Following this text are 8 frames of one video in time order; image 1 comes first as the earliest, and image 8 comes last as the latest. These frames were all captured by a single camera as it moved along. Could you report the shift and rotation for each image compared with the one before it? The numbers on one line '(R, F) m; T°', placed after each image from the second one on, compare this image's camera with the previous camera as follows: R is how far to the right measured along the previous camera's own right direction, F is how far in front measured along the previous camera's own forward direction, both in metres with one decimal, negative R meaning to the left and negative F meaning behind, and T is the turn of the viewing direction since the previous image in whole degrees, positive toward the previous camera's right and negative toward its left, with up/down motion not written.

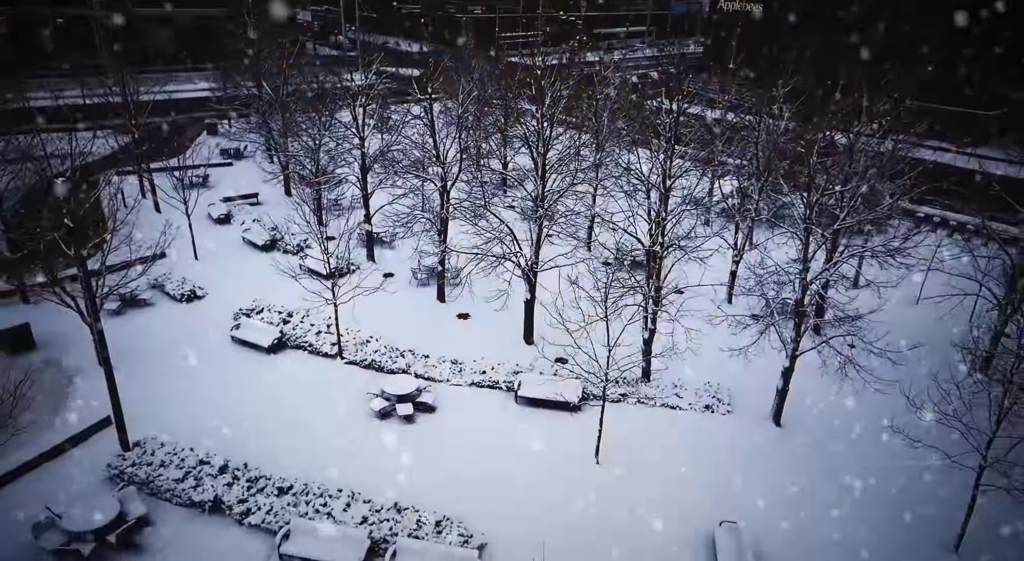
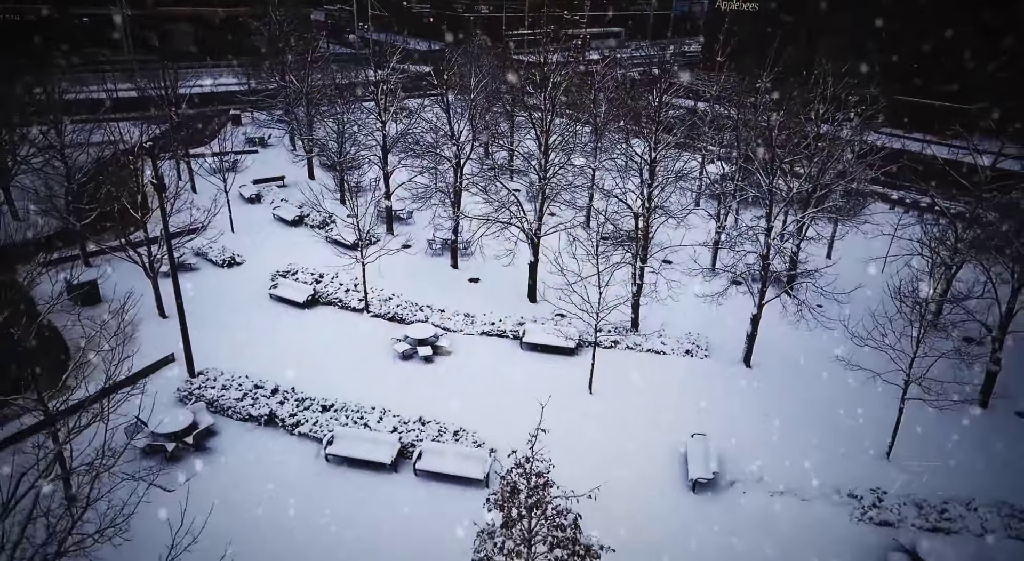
(0.0, -3.0) m; 0°
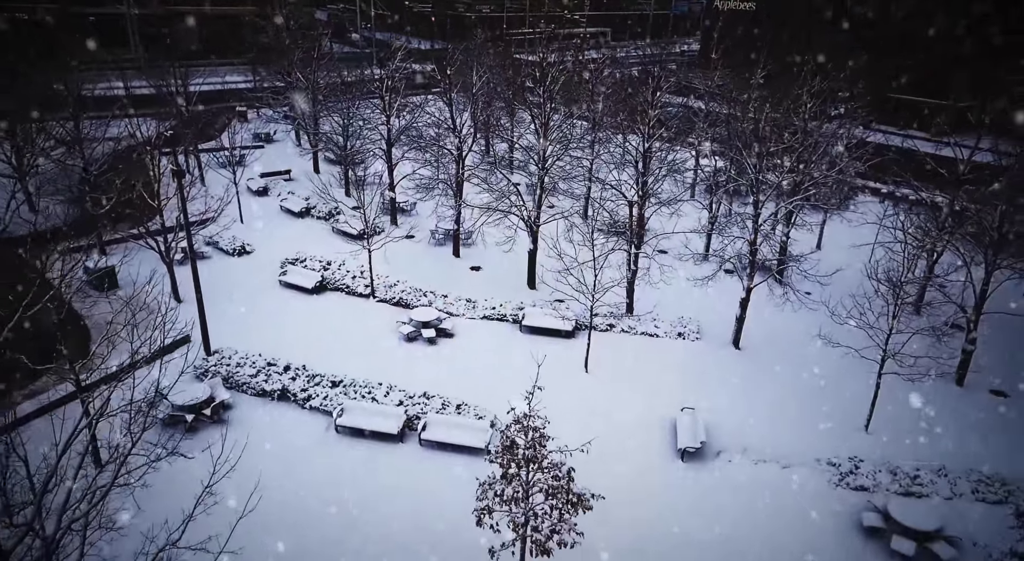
(0.0, -1.0) m; 0°
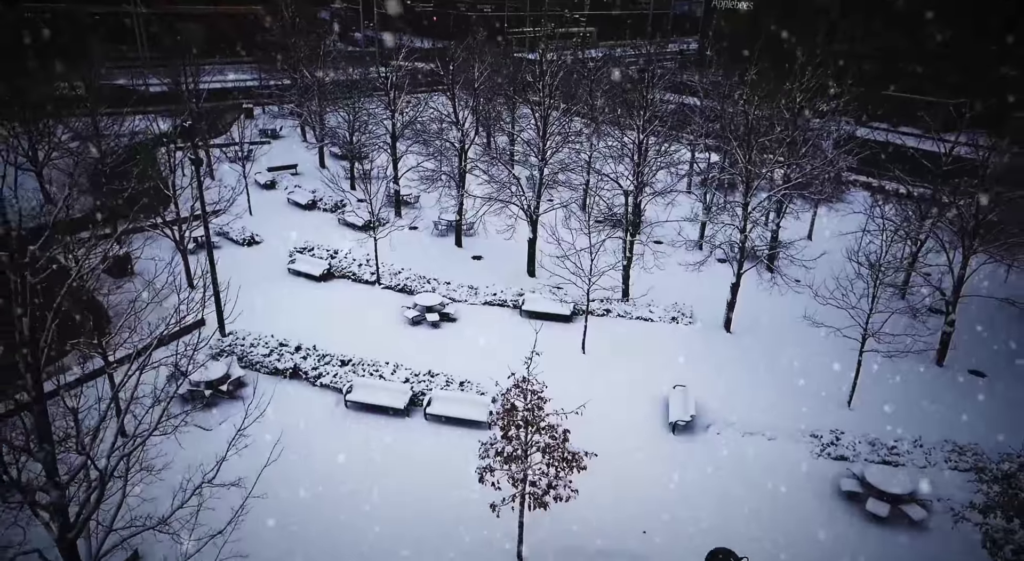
(0.0, -1.0) m; 0°
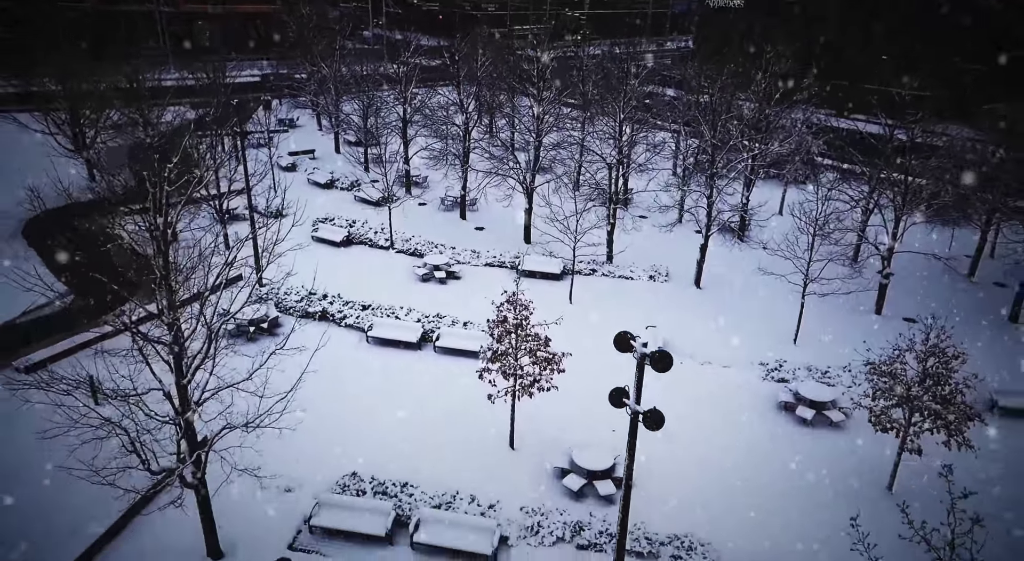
(+0.3, -3.5) m; 0°
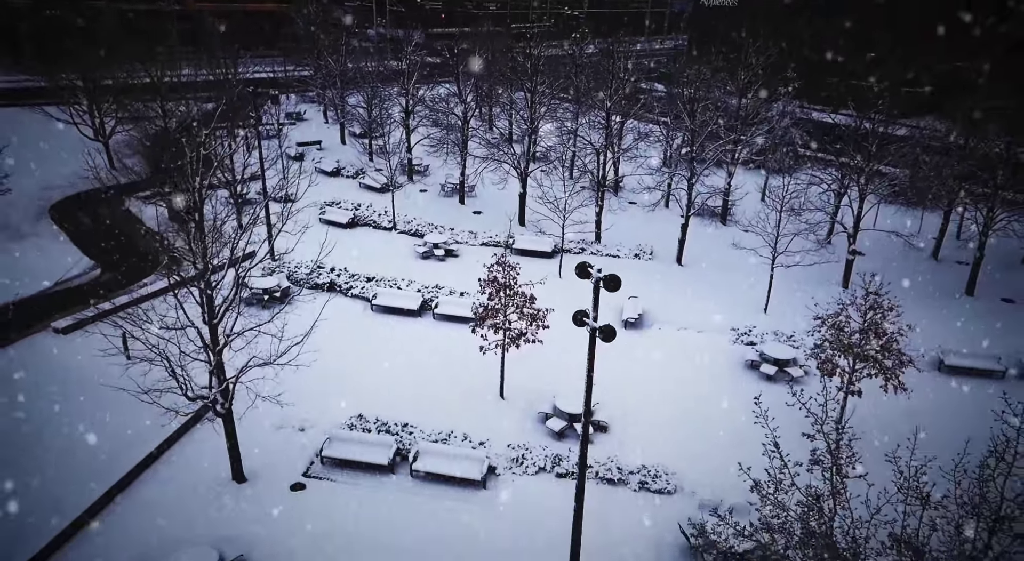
(+0.4, -2.0) m; 0°
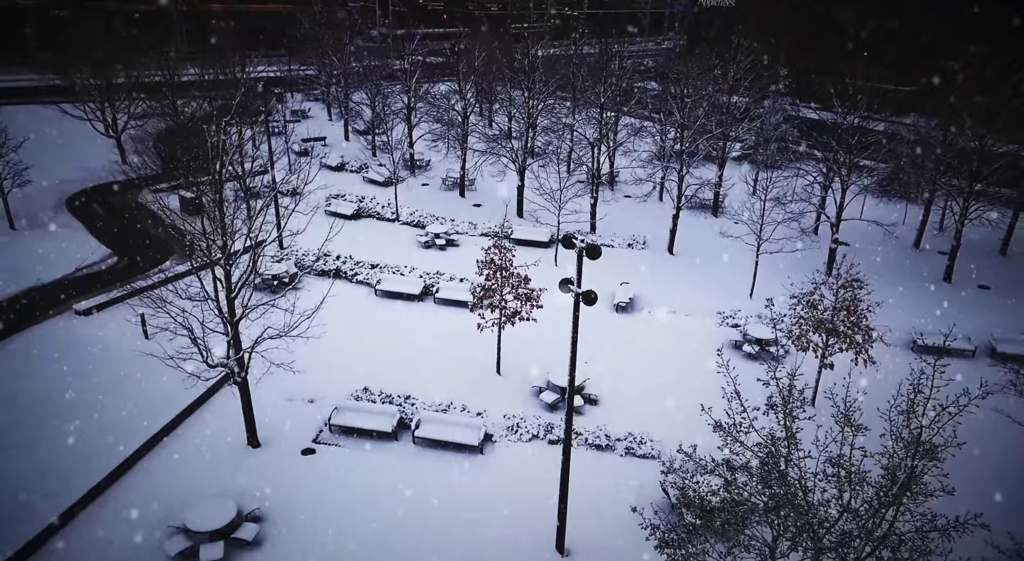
(+0.2, -1.2) m; 0°
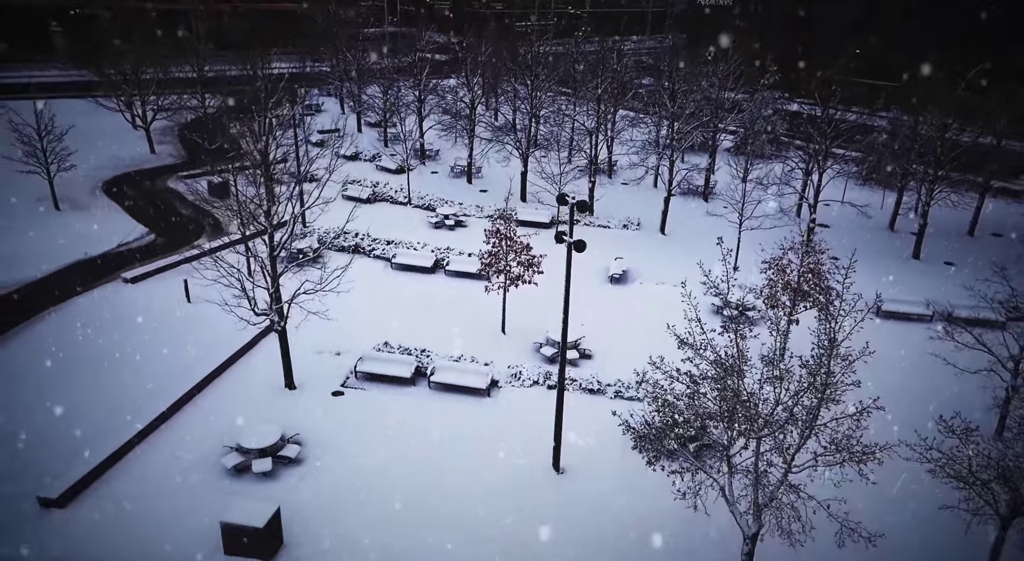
(0.0, -2.6) m; 0°
